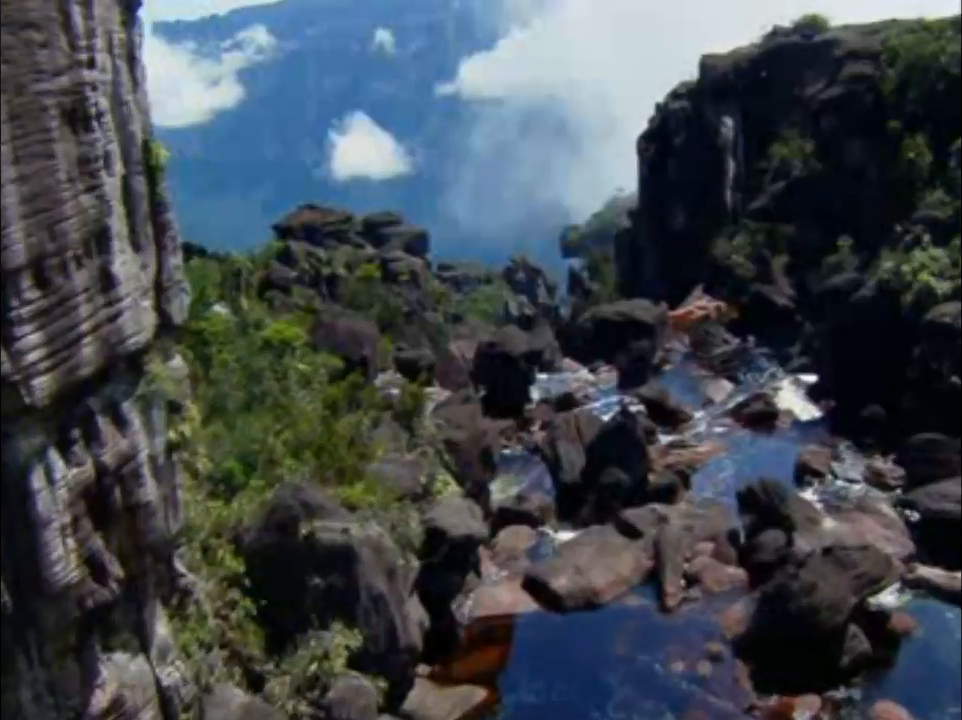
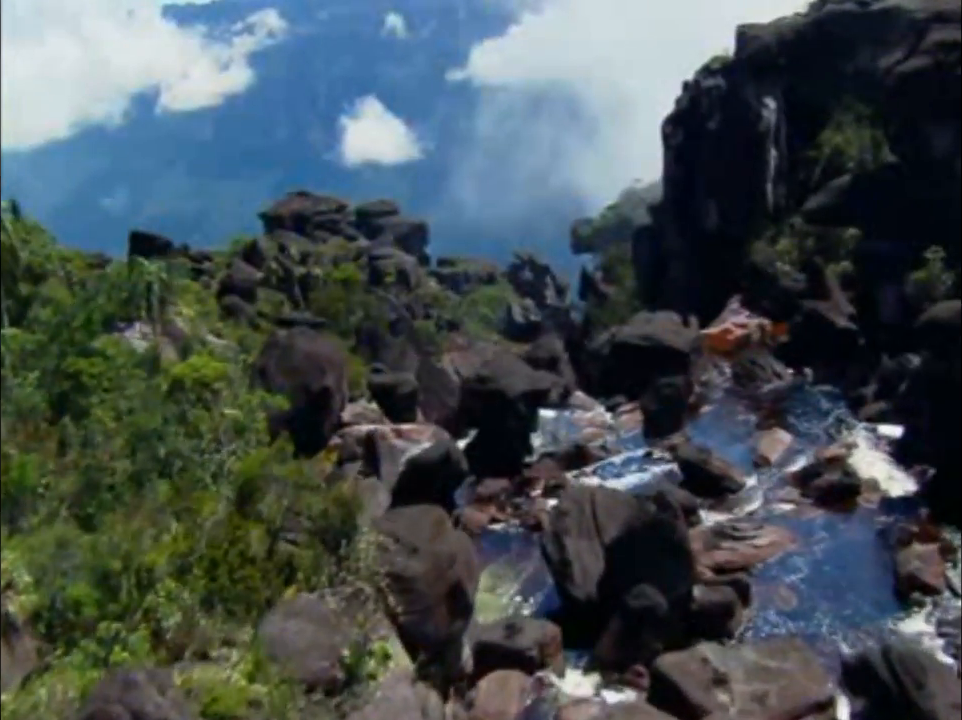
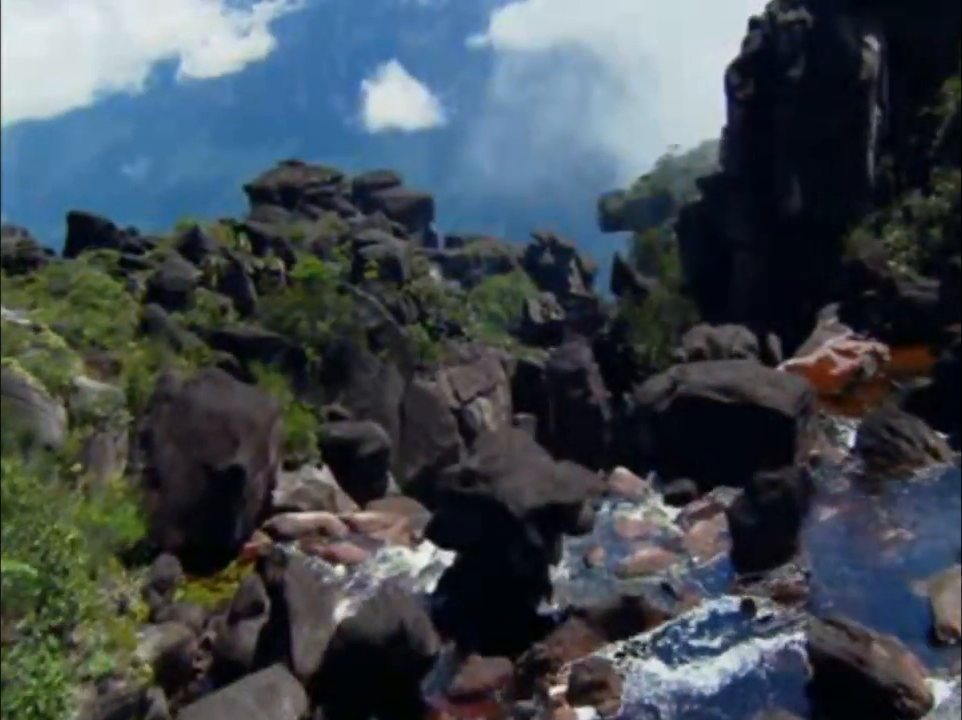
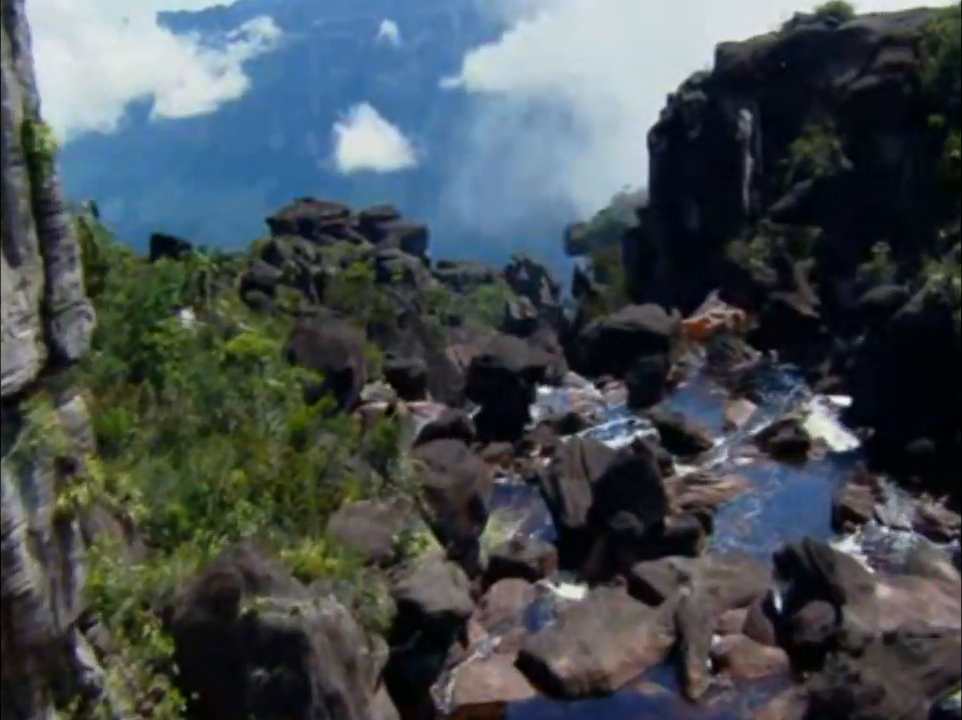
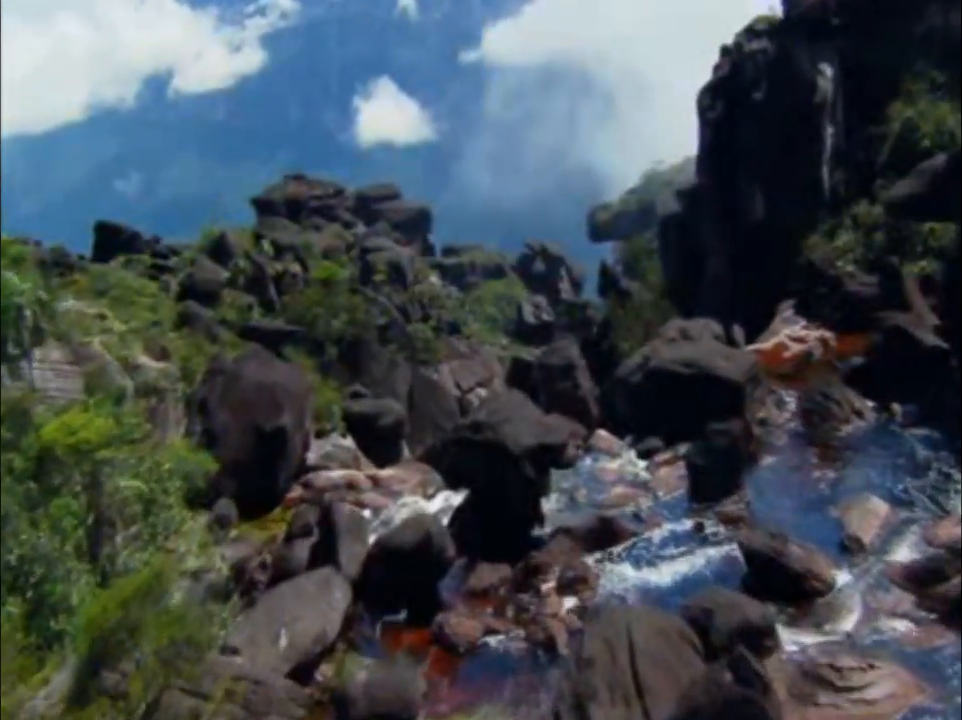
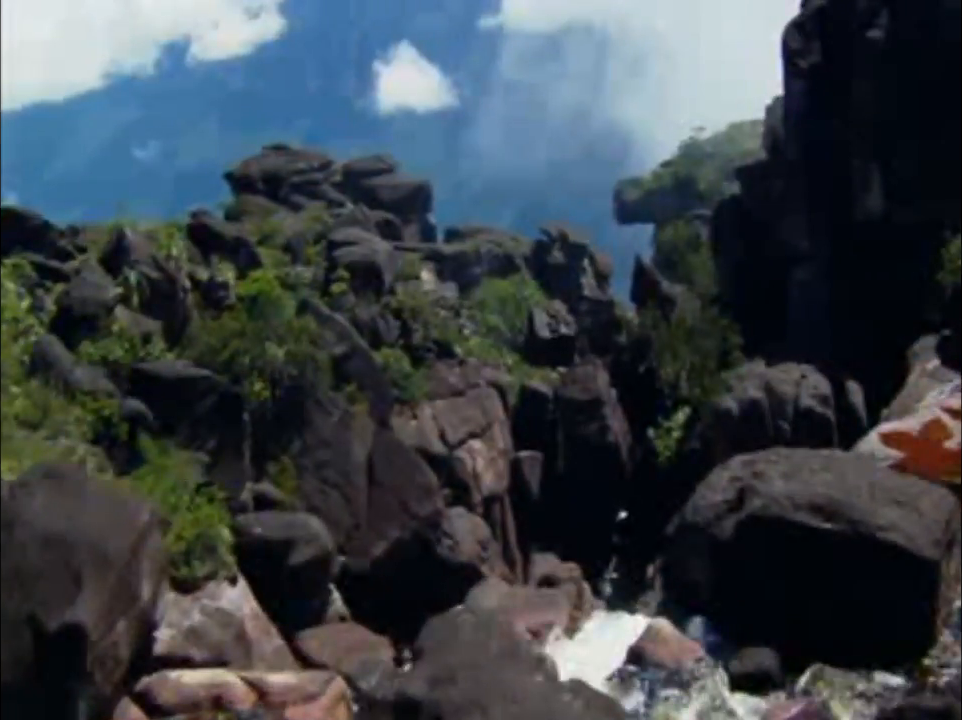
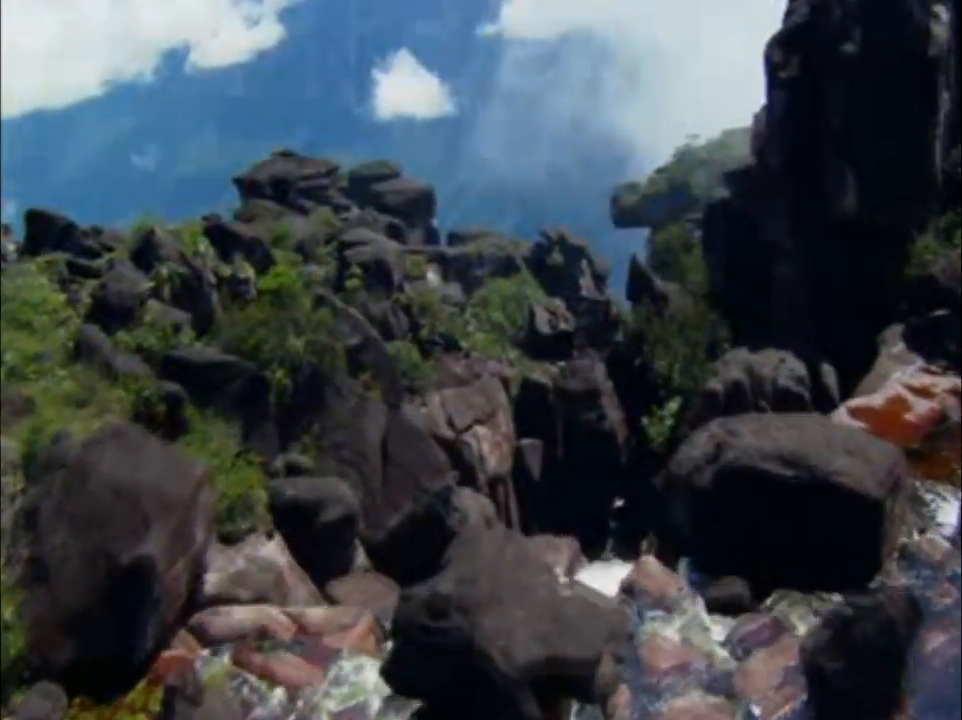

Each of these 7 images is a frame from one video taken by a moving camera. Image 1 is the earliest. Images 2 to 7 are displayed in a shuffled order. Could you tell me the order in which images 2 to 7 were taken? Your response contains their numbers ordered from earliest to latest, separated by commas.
4, 2, 5, 3, 7, 6
